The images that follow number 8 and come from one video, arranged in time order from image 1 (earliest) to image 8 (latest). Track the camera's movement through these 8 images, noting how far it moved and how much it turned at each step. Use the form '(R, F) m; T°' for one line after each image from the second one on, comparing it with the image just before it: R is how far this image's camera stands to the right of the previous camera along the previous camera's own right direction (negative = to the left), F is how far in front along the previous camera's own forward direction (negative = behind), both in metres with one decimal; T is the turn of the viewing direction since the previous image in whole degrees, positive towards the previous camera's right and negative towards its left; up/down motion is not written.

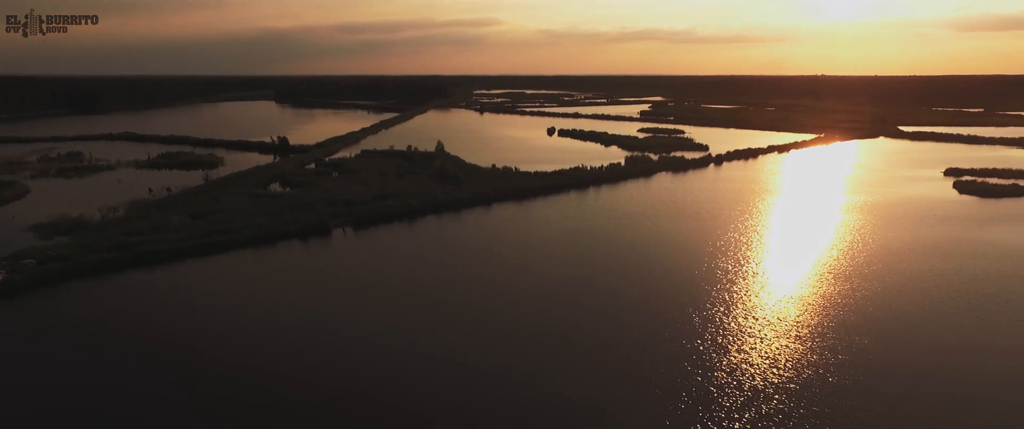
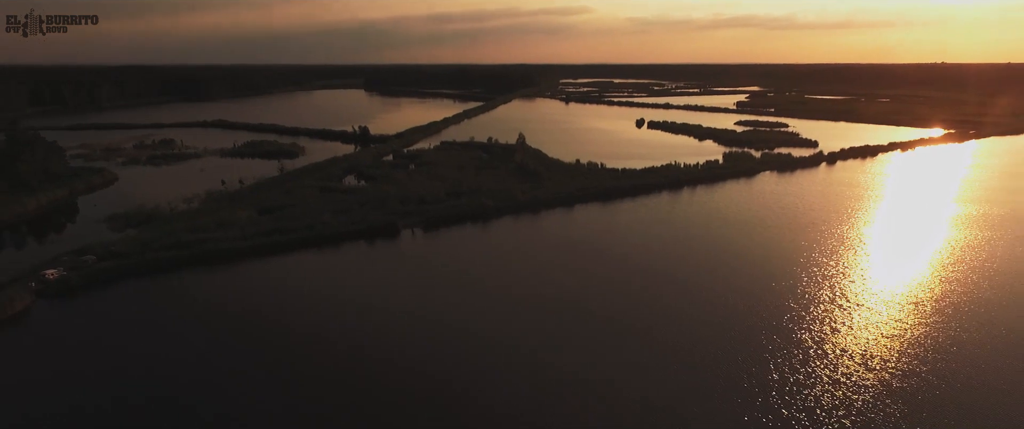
(0.0, +1.8) m; -8°
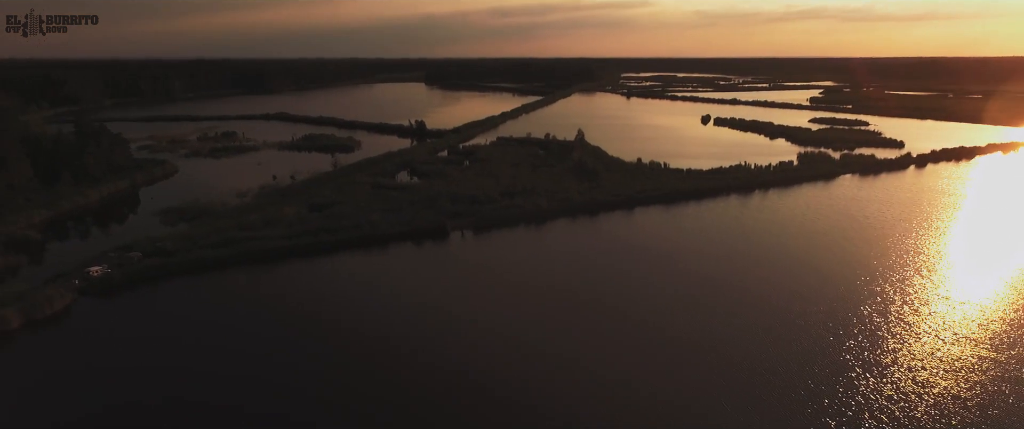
(0.0, +1.0) m; -5°
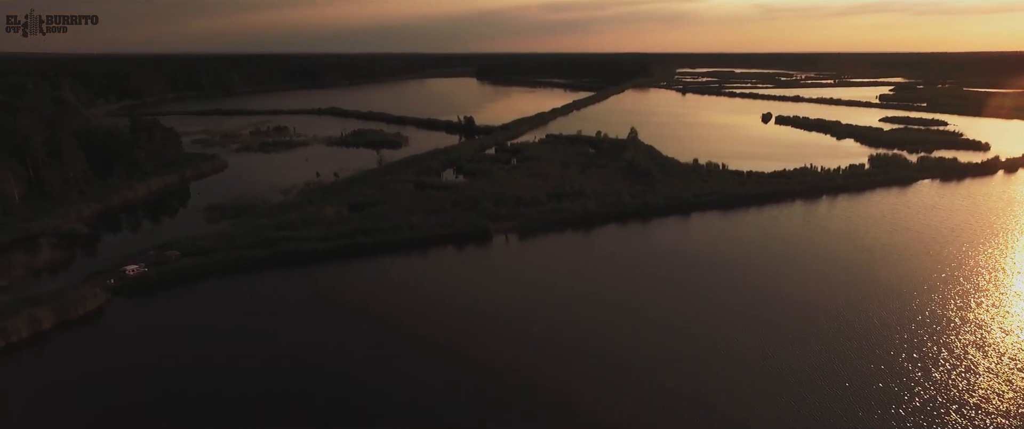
(+0.1, +0.8) m; -5°
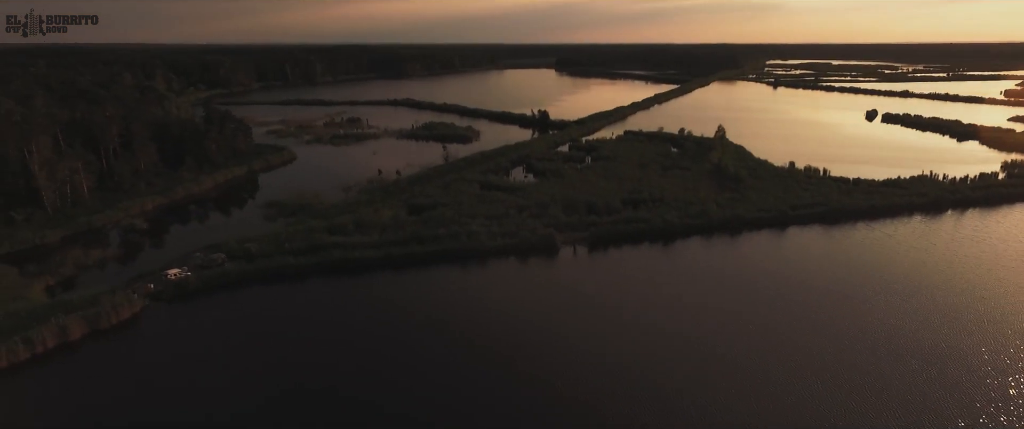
(+0.1, +1.5) m; -7°
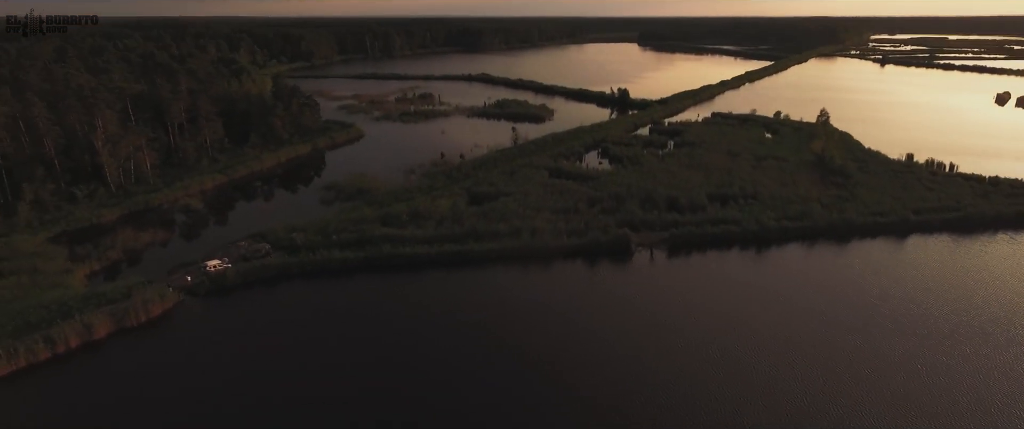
(+0.1, +1.5) m; -7°
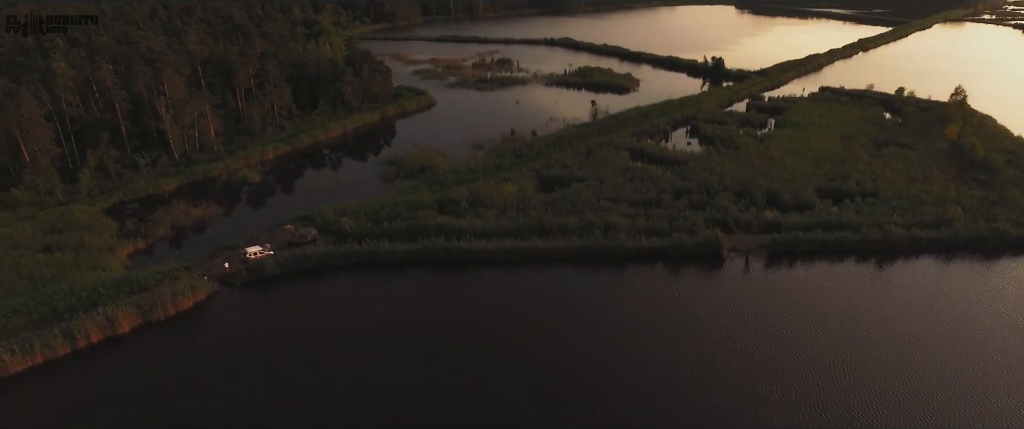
(+0.1, +1.4) m; -7°
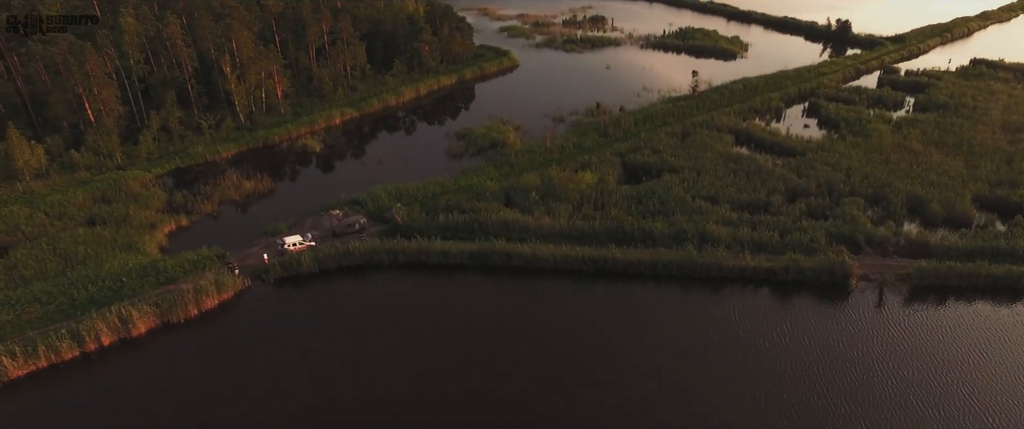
(+0.1, +1.6) m; -8°
